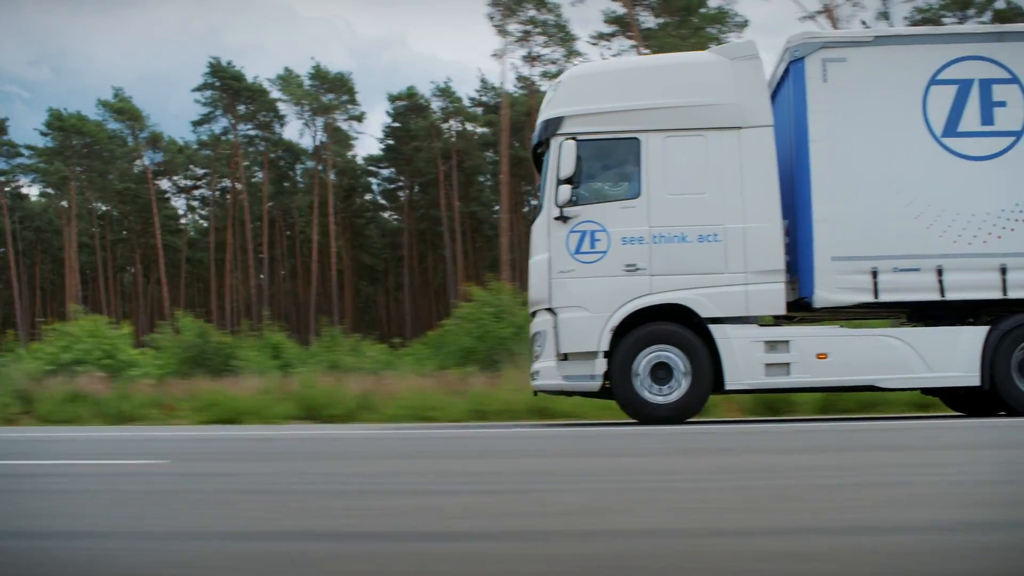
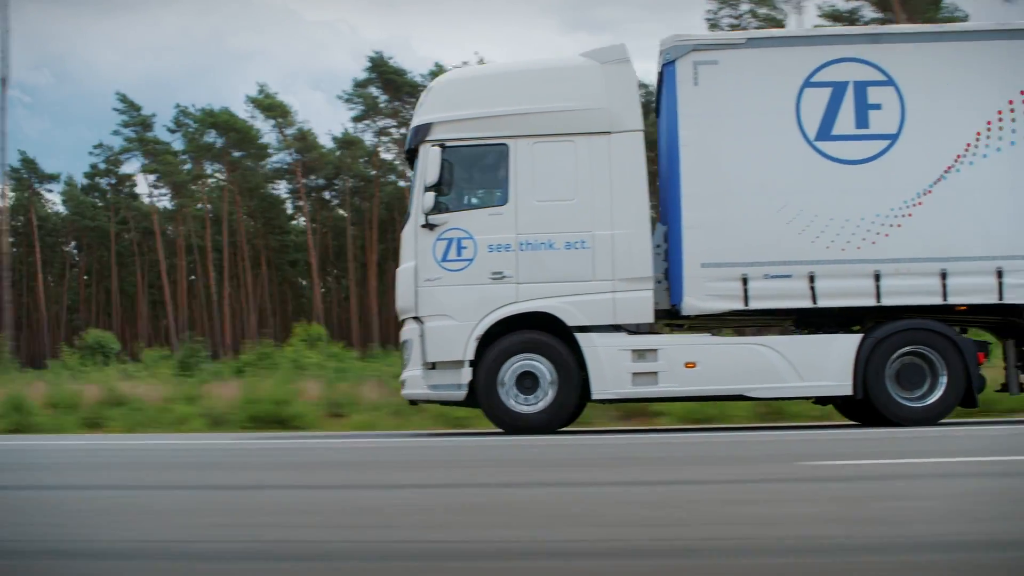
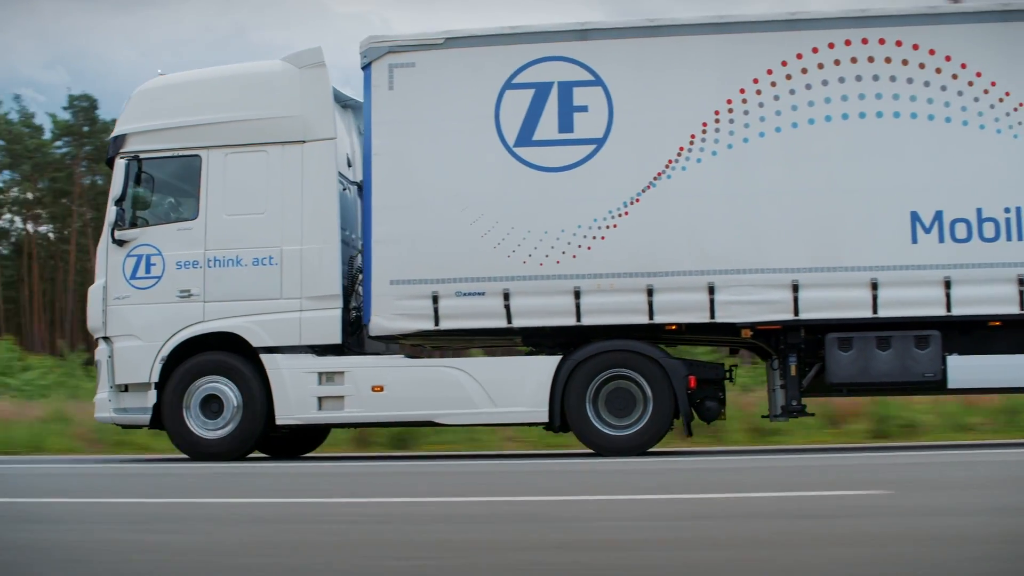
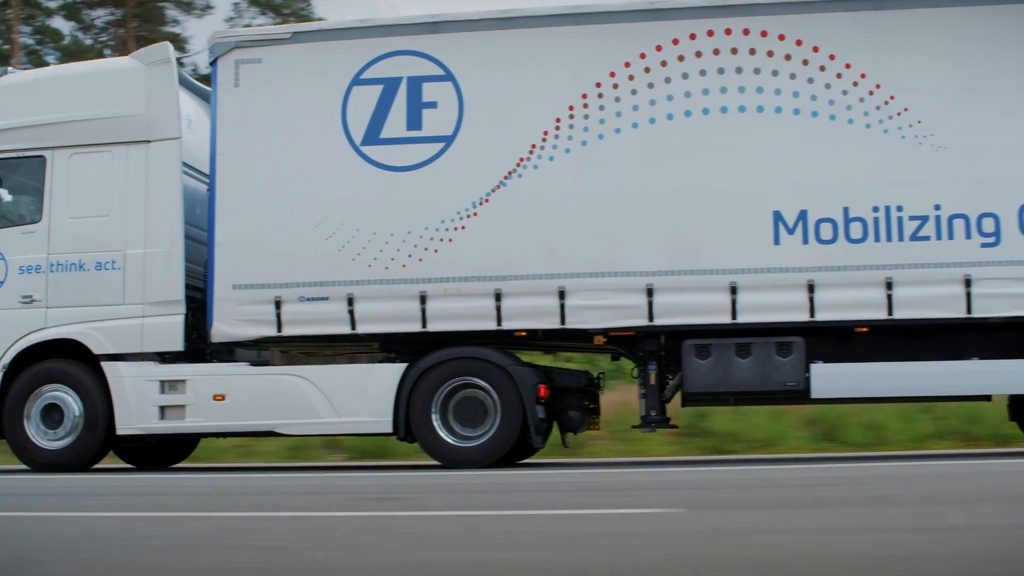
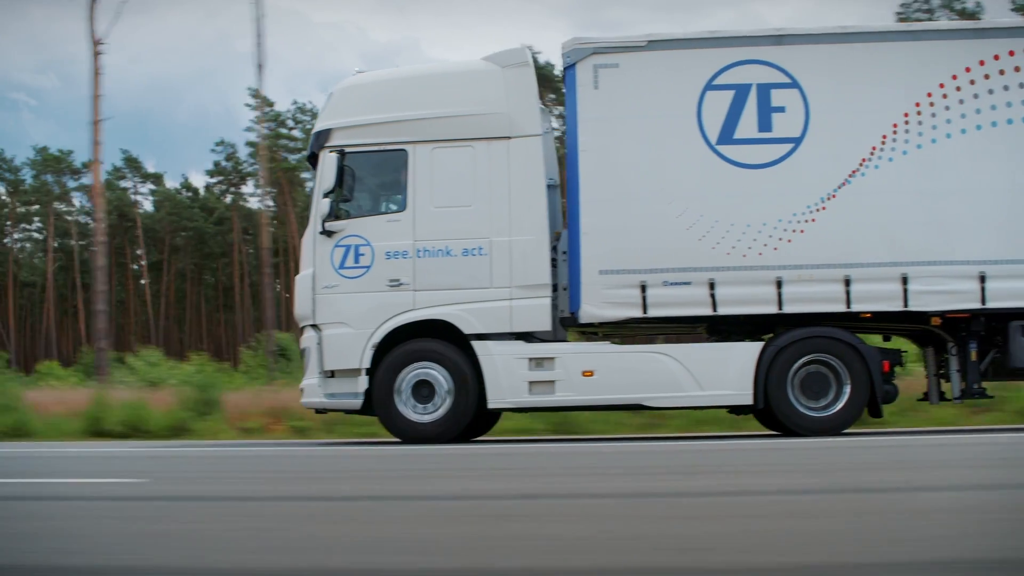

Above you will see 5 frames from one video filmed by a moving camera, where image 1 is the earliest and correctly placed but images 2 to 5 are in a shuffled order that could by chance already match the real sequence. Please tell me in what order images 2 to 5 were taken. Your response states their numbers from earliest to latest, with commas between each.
2, 5, 3, 4
